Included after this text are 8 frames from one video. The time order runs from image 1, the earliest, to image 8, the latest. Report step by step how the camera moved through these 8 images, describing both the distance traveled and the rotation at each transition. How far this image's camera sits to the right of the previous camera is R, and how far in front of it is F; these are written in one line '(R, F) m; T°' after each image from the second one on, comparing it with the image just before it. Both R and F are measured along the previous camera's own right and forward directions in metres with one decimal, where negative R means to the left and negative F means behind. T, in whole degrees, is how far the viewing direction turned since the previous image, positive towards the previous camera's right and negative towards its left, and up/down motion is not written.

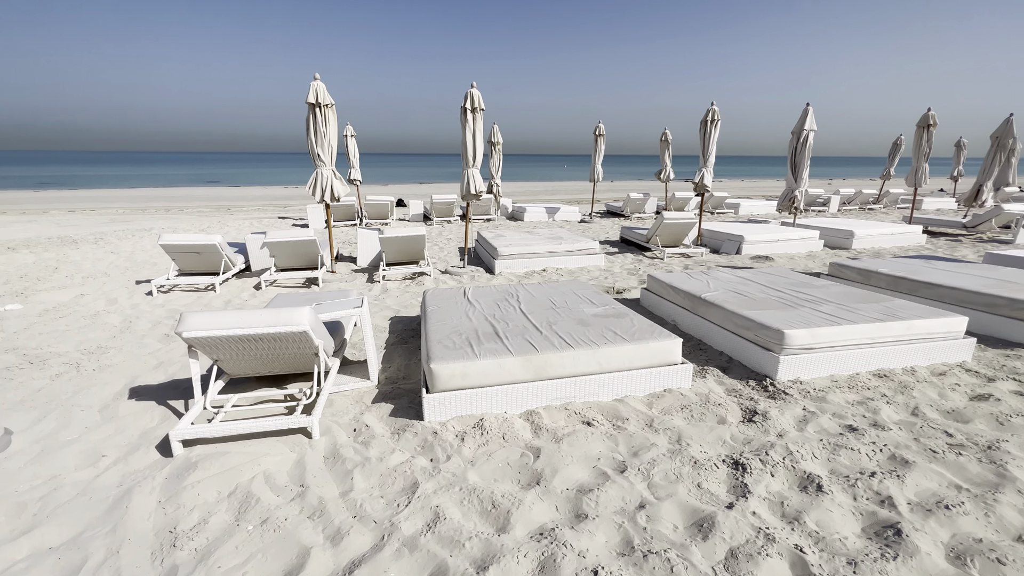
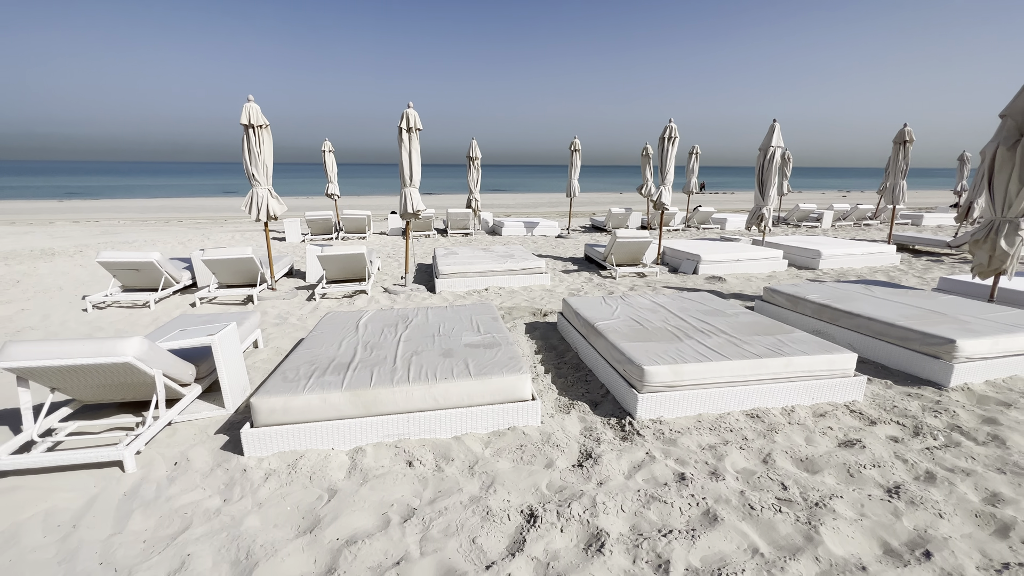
(+1.1, +0.1) m; -2°
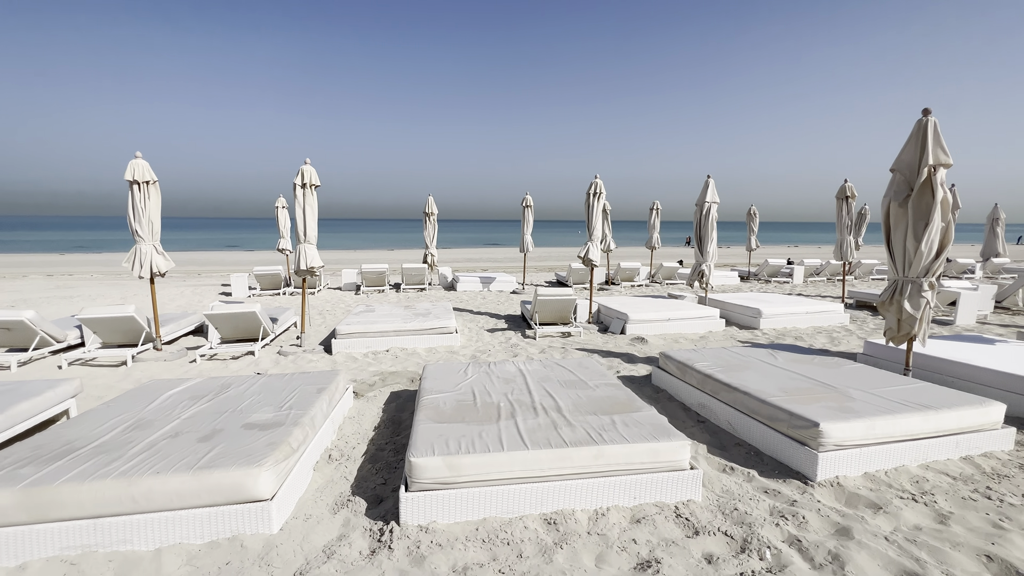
(+1.4, +0.4) m; -1°
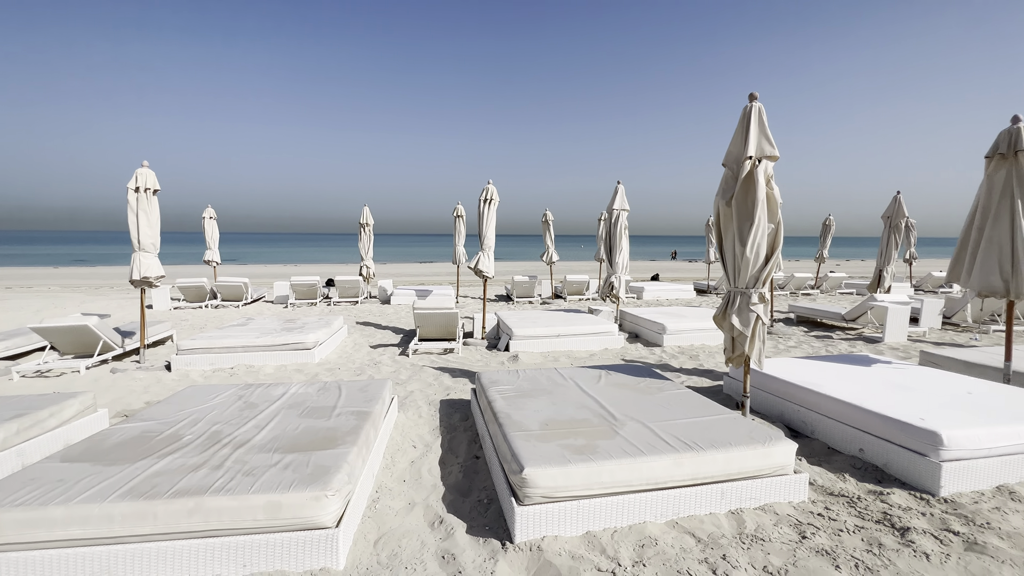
(+1.9, +0.5) m; -1°
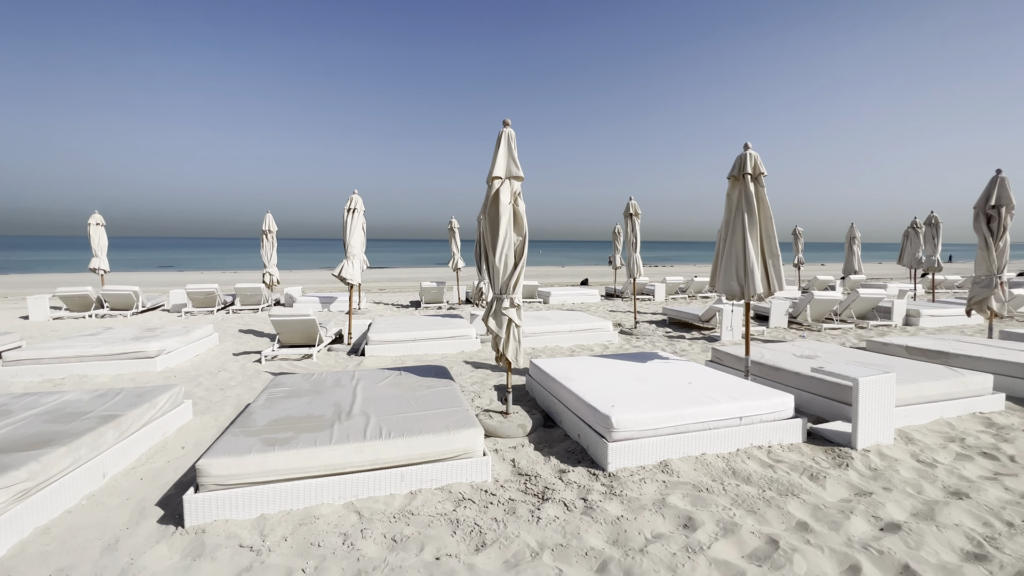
(+1.6, -0.4) m; +5°
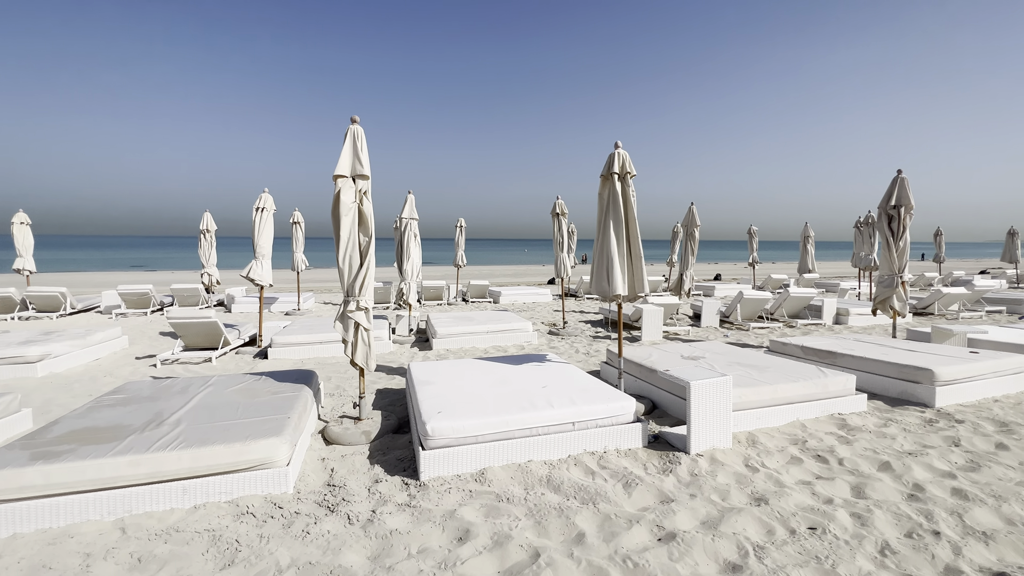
(+1.2, +0.1) m; +1°
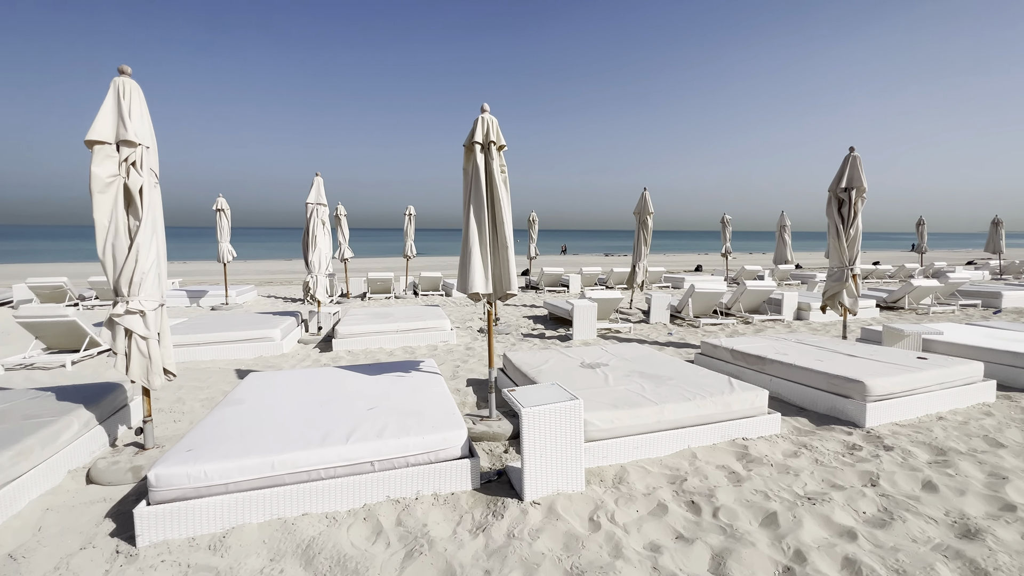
(+1.2, +0.7) m; 0°
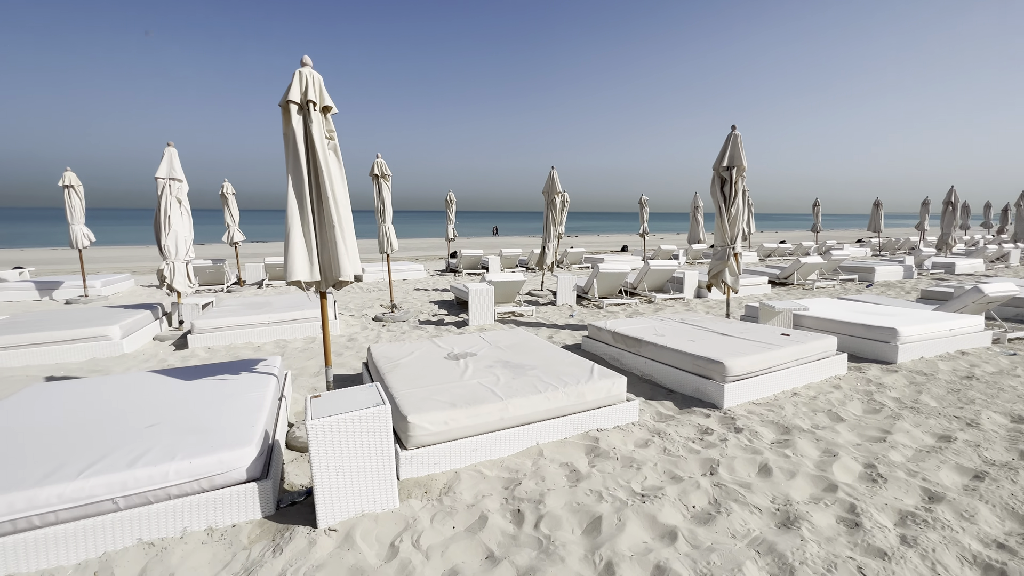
(+0.7, +0.3) m; +8°
